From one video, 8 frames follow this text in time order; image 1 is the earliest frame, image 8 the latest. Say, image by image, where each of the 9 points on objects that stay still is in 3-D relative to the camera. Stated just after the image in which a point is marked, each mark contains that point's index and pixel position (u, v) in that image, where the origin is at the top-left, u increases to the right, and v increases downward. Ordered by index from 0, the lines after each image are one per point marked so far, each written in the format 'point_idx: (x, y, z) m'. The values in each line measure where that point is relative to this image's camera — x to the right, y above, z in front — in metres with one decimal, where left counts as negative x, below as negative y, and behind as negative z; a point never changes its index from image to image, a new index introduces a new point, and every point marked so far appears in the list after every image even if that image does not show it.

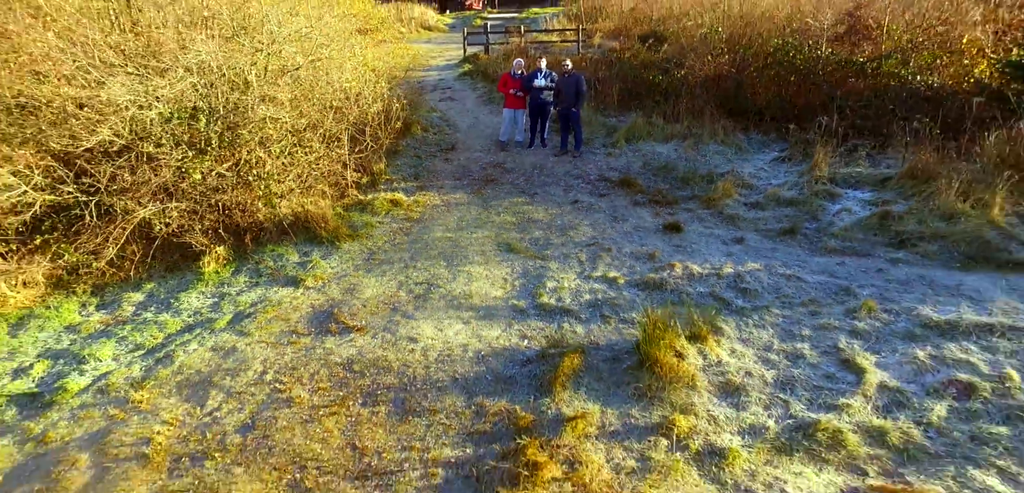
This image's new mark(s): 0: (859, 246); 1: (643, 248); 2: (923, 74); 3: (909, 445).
0: (+3.3, +0.1, +6.2) m
1: (+1.3, 0.0, +6.4) m
2: (+5.3, +2.3, +8.4) m
3: (+2.5, -1.1, +4.1) m
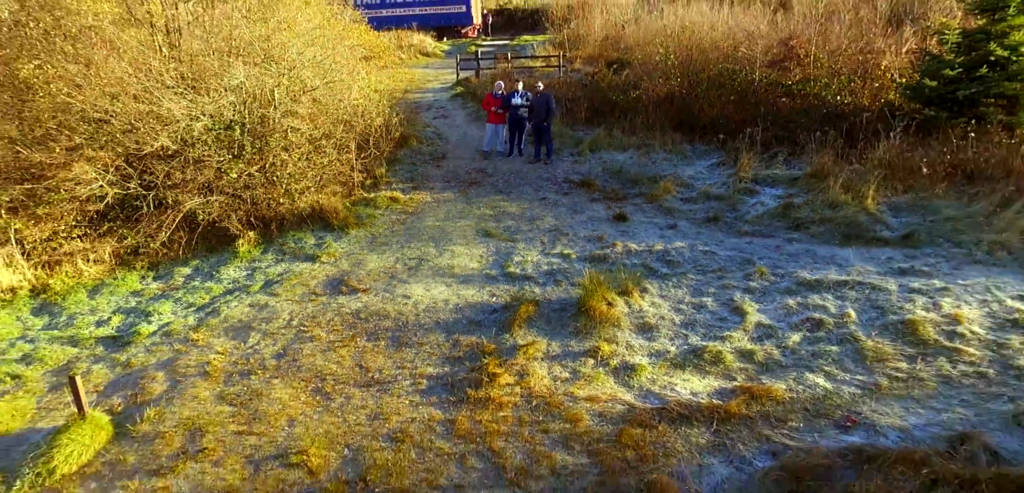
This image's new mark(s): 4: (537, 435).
0: (+3.0, +0.3, +7.7) m
1: (+1.0, +0.2, +8.0) m
2: (+5.0, +2.4, +10.0) m
3: (+2.2, -0.9, +5.6) m
4: (+0.2, -1.3, +5.0) m
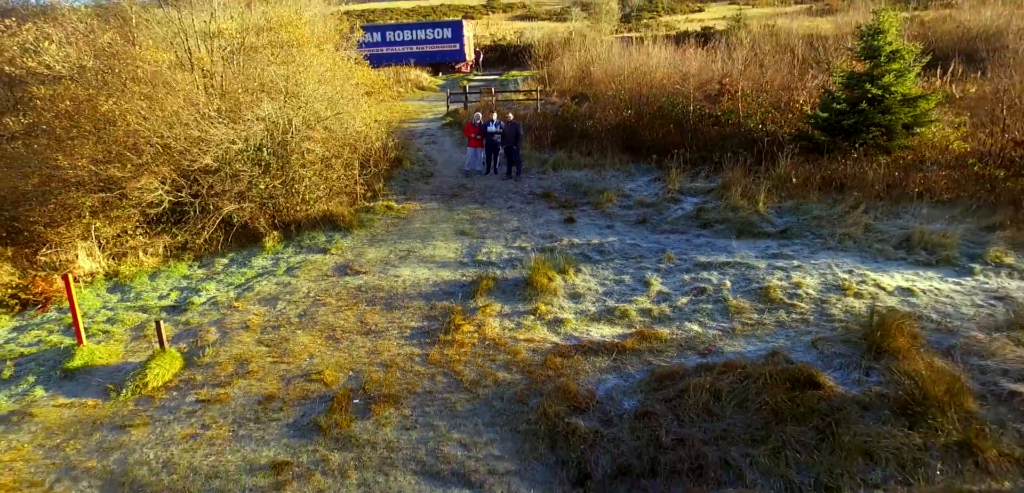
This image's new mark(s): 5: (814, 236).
0: (+2.5, +0.3, +9.8) m
1: (+0.5, +0.3, +10.0) m
2: (+4.6, +2.4, +12.2) m
3: (+1.7, -0.7, +7.6) m
4: (-0.3, -1.1, +7.0) m
5: (+4.1, +0.2, +8.9) m
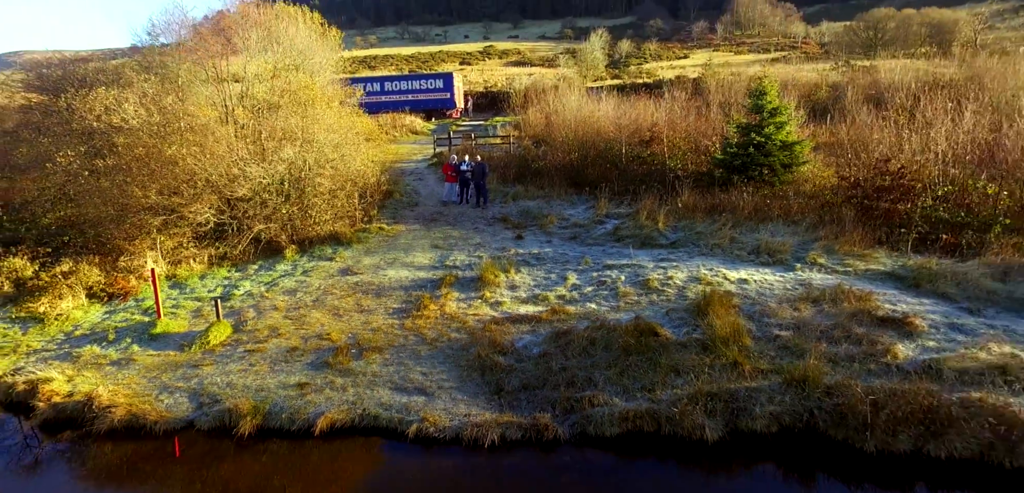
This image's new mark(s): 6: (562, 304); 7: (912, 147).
0: (+1.8, +0.2, +12.9) m
1: (-0.2, +0.1, +13.2) m
2: (+3.8, +2.0, +15.4) m
3: (+1.0, -0.8, +10.7) m
4: (-1.0, -1.1, +10.0) m
5: (+3.3, 0.0, +12.0) m
6: (+0.8, -0.9, +10.4) m
7: (+8.1, +2.0, +12.9) m
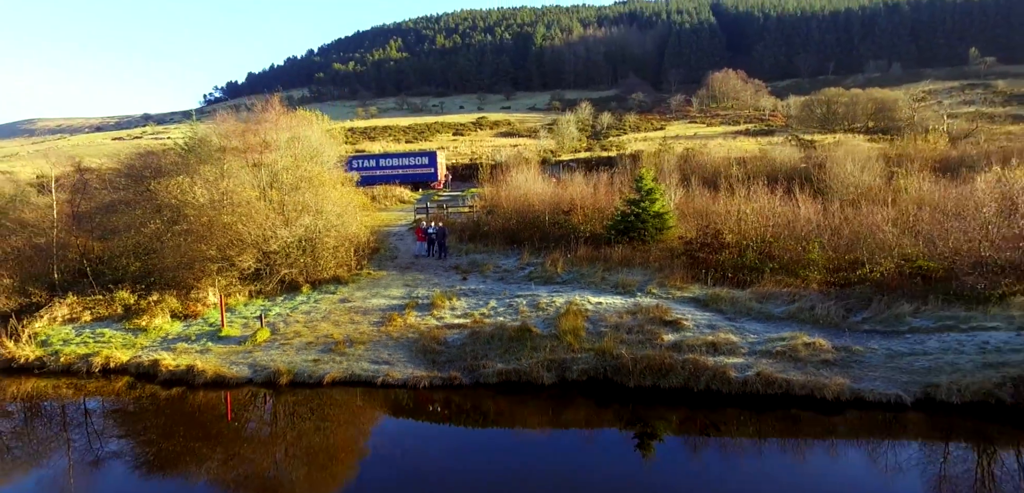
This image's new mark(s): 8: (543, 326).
0: (+0.2, -0.9, +18.8) m
1: (-1.8, -1.1, +19.0) m
2: (+2.3, +0.7, +21.5) m
3: (-0.6, -1.6, +16.5) m
4: (-2.6, -2.0, +15.8) m
5: (+1.8, -1.0, +17.9) m
6: (-0.8, -1.7, +16.2) m
7: (+6.5, +0.9, +18.9) m
8: (+0.7, -1.8, +15.0) m
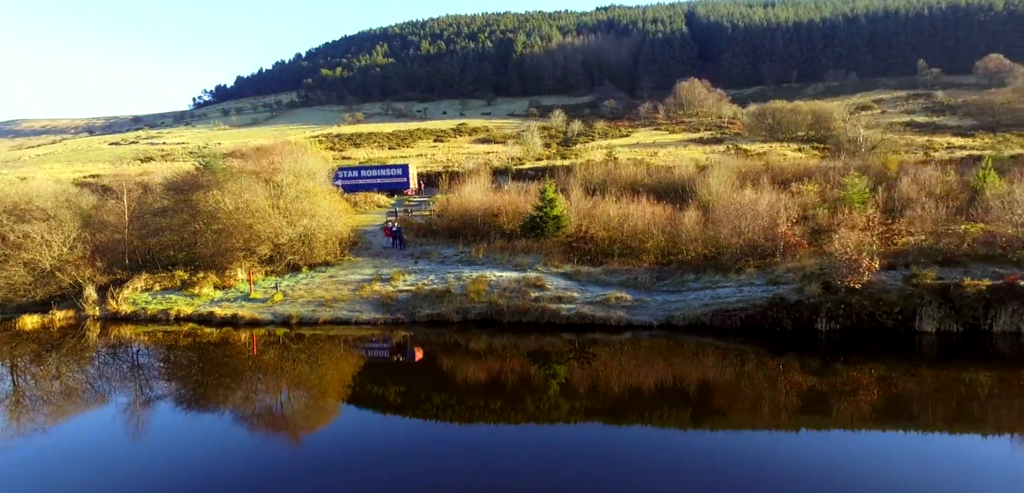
0: (-2.4, -0.7, +27.0) m
1: (-4.4, -0.8, +27.2) m
2: (-0.4, +1.0, +29.7) m
3: (-3.1, -1.4, +24.7) m
4: (-5.1, -1.7, +23.9) m
5: (-0.8, -0.7, +26.1) m
6: (-3.3, -1.5, +24.4) m
7: (+3.9, +1.2, +27.2) m
8: (-1.8, -1.5, +23.2) m
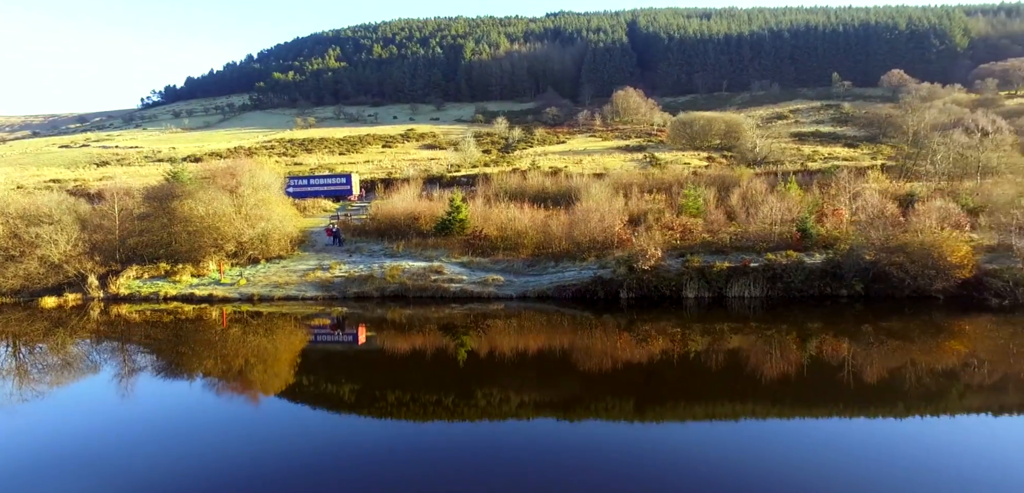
0: (-7.0, -0.5, +34.7) m
1: (-9.0, -0.6, +34.8) m
2: (-5.2, +1.1, +37.6) m
3: (-7.6, -1.2, +32.4) m
4: (-9.5, -1.5, +31.5) m
5: (-5.3, -0.5, +34.0) m
6: (-7.7, -1.3, +32.1) m
7: (-0.7, +1.4, +35.4) m
8: (-6.2, -1.3, +31.0) m
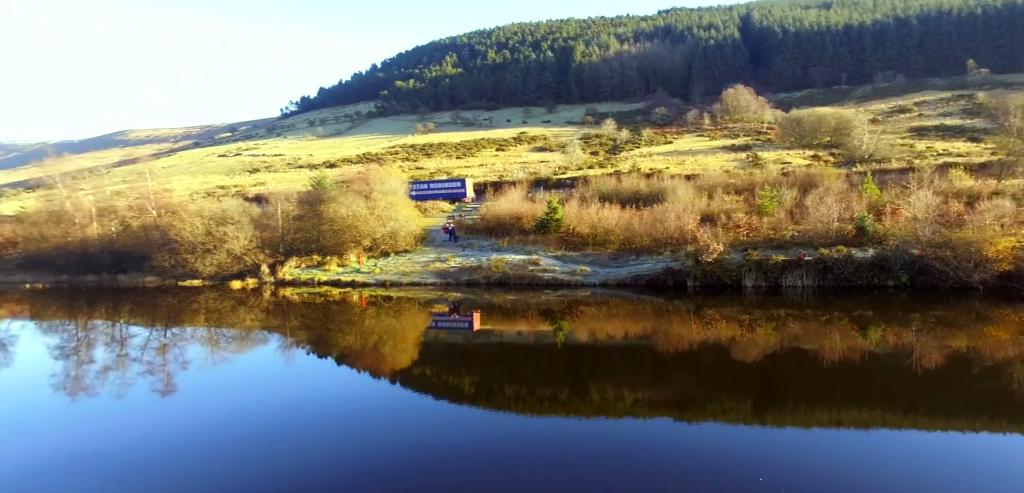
0: (-1.5, -0.2, +41.0) m
1: (-3.4, -0.4, +41.4) m
2: (+0.8, +1.4, +43.5) m
3: (-2.5, -0.9, +38.8) m
4: (-4.5, -1.3, +38.3) m
5: (0.0, -0.2, +40.0) m
6: (-2.7, -1.0, +38.5) m
7: (+4.8, +1.6, +40.6) m
8: (-1.3, -1.1, +37.2) m
